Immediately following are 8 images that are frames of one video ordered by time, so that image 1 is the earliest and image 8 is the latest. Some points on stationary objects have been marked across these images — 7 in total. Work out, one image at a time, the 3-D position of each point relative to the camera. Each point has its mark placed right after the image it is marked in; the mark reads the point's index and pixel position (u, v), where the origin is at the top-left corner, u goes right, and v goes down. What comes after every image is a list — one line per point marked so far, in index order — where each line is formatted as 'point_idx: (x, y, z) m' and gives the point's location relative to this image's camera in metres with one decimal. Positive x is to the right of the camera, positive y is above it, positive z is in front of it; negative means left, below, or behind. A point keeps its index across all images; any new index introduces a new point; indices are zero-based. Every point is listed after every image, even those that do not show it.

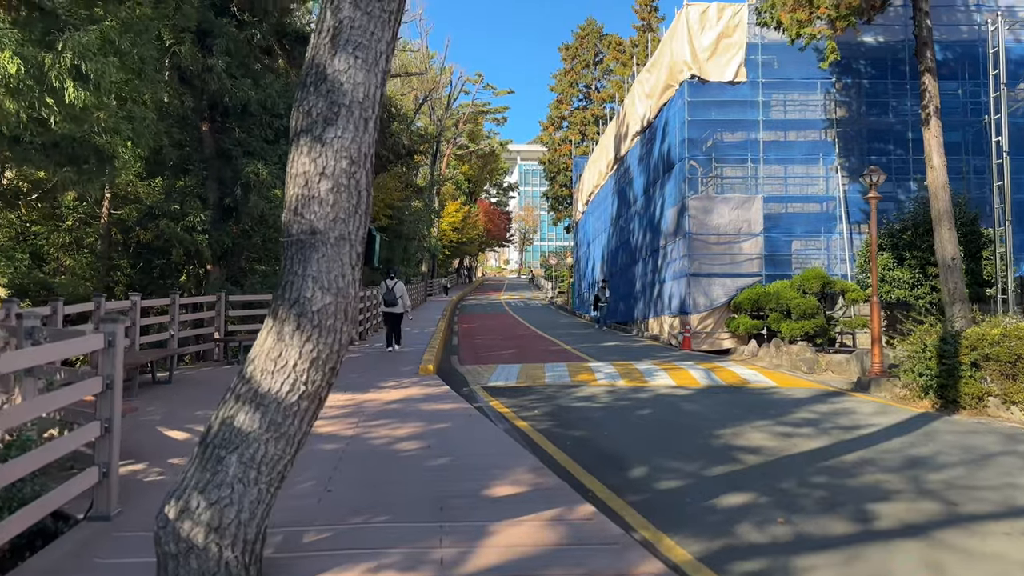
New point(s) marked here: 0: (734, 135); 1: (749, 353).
0: (+5.3, +3.7, +18.7) m
1: (+5.0, -1.4, +16.5) m
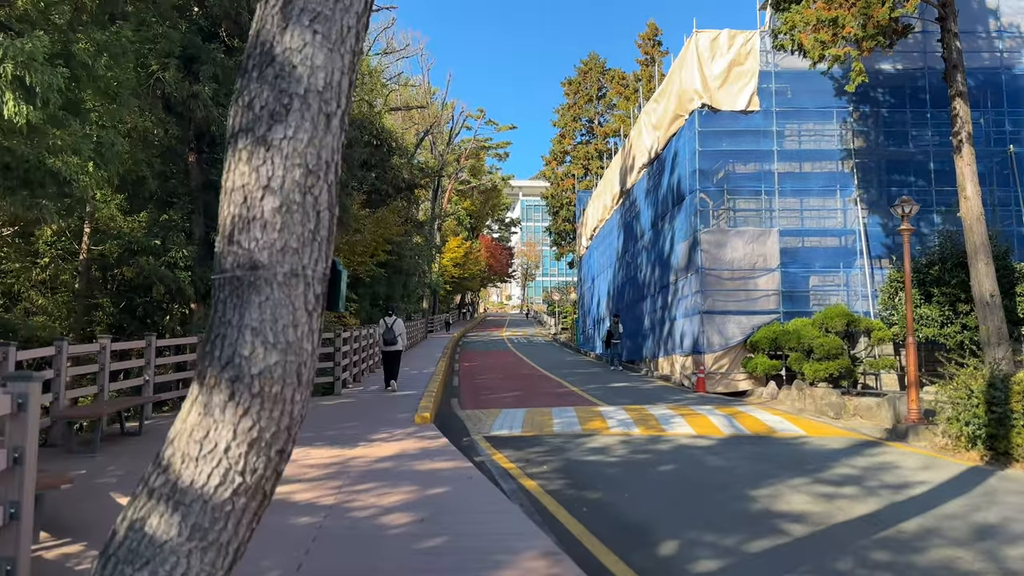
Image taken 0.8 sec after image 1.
0: (+5.4, +2.8, +17.9) m
1: (+5.1, -2.1, +15.5) m
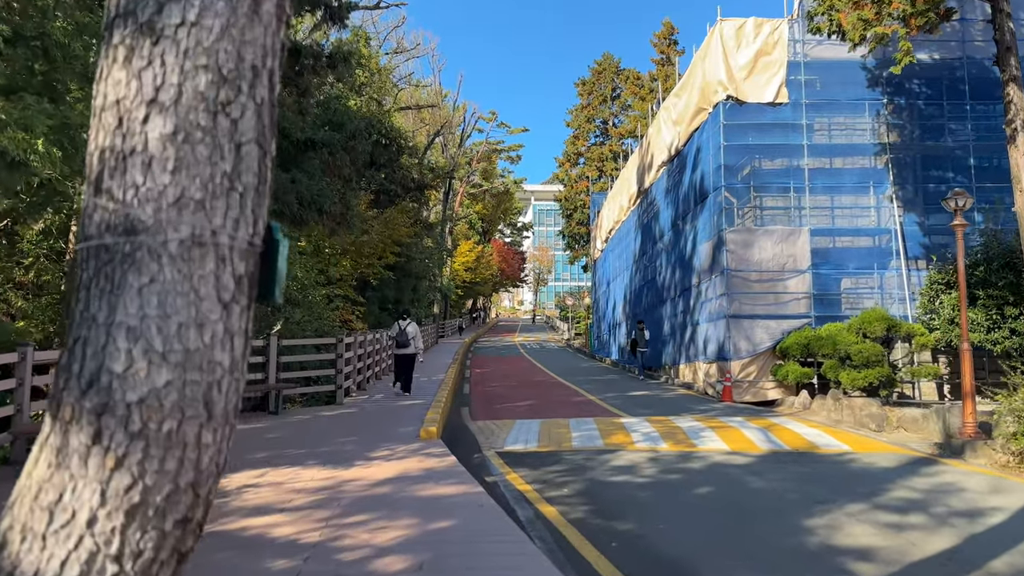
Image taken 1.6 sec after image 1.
0: (+5.7, +2.7, +16.9) m
1: (+5.3, -2.2, +14.5) m
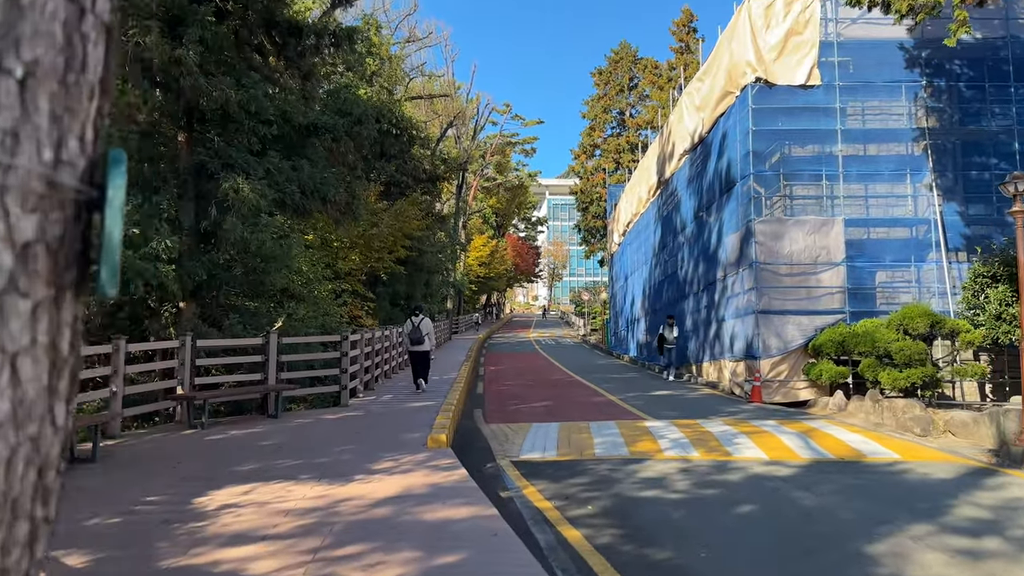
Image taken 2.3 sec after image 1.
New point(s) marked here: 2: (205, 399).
0: (+6.0, +2.9, +16.0) m
1: (+5.6, -2.0, +13.6) m
2: (-3.8, -1.4, +9.7) m
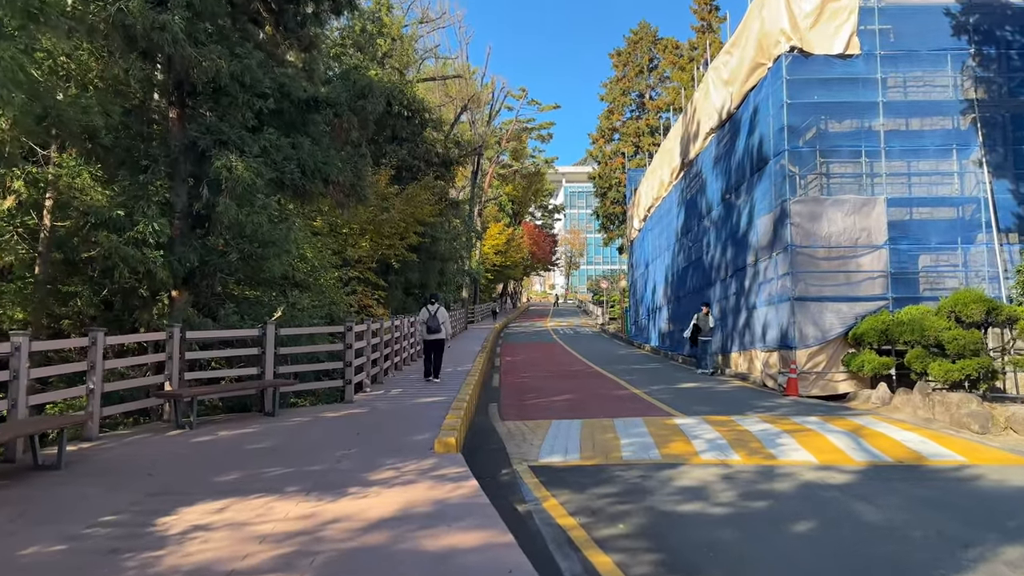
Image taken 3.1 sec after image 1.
0: (+6.3, +3.1, +14.9) m
1: (+5.9, -1.8, +12.5) m
2: (-3.6, -1.2, +8.8) m
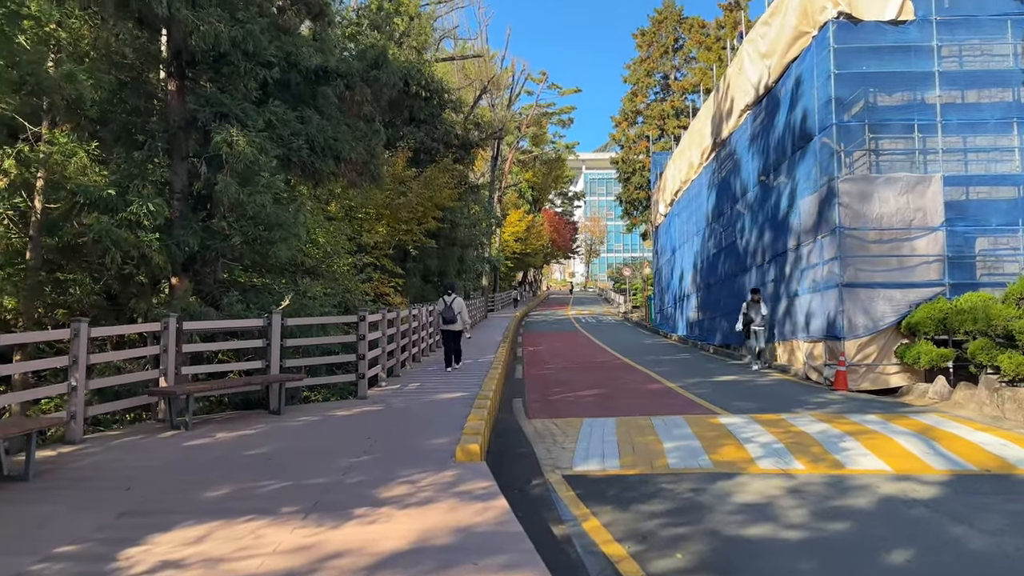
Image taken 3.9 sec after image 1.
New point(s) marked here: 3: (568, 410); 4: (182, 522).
0: (+6.7, +3.4, +13.7) m
1: (+6.3, -1.6, +11.5) m
2: (-3.3, -1.1, +8.0) m
3: (+0.8, -1.6, +10.5) m
4: (-2.0, -1.4, +4.7) m
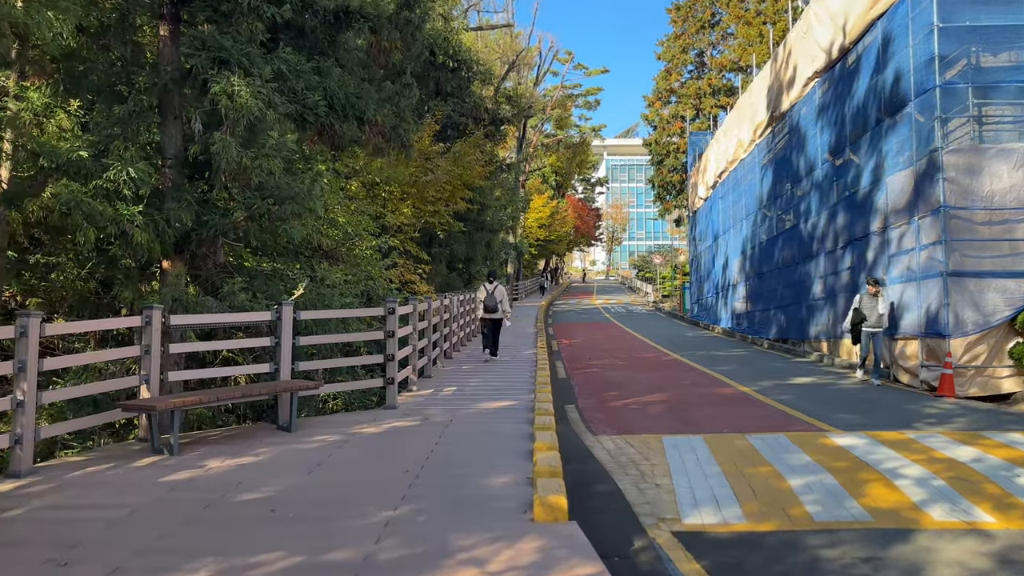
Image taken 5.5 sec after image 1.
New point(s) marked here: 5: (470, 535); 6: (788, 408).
0: (+7.5, +3.6, +11.8) m
1: (+6.9, -1.4, +9.6) m
2: (-2.7, -1.0, +6.3) m
3: (+1.4, -1.5, +8.7) m
4: (-1.4, -1.3, +3.0) m
5: (-0.2, -1.3, +4.0) m
6: (+3.4, -1.5, +9.6) m
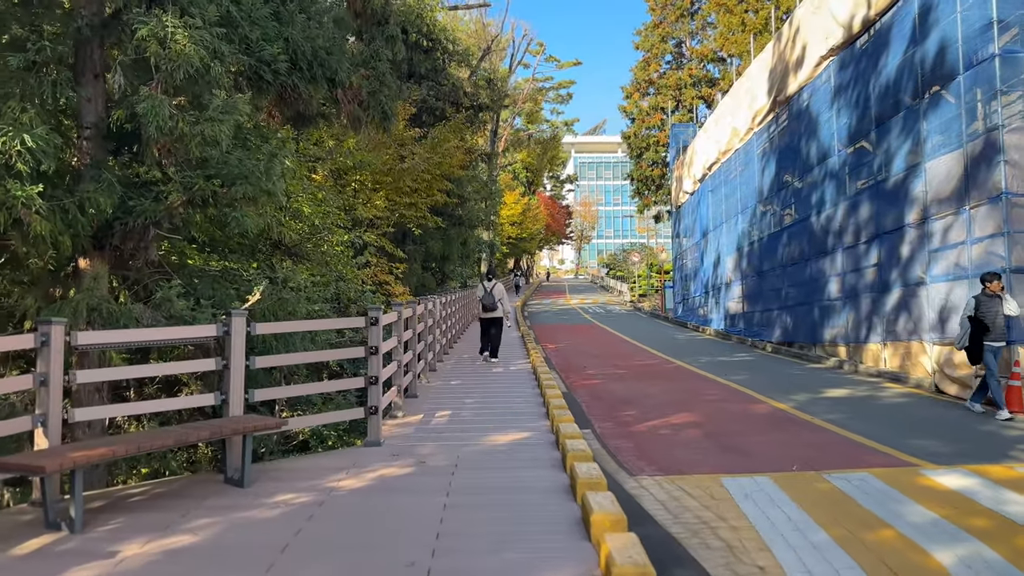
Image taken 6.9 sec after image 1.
0: (+7.4, +3.6, +10.4) m
1: (+7.0, -1.4, +8.2) m
2: (-2.5, -1.0, +4.5) m
3: (+1.5, -1.5, +7.1) m
4: (-1.1, -1.4, +1.2) m
5: (+0.1, -1.3, +2.3) m
6: (+3.4, -1.5, +8.1) m
